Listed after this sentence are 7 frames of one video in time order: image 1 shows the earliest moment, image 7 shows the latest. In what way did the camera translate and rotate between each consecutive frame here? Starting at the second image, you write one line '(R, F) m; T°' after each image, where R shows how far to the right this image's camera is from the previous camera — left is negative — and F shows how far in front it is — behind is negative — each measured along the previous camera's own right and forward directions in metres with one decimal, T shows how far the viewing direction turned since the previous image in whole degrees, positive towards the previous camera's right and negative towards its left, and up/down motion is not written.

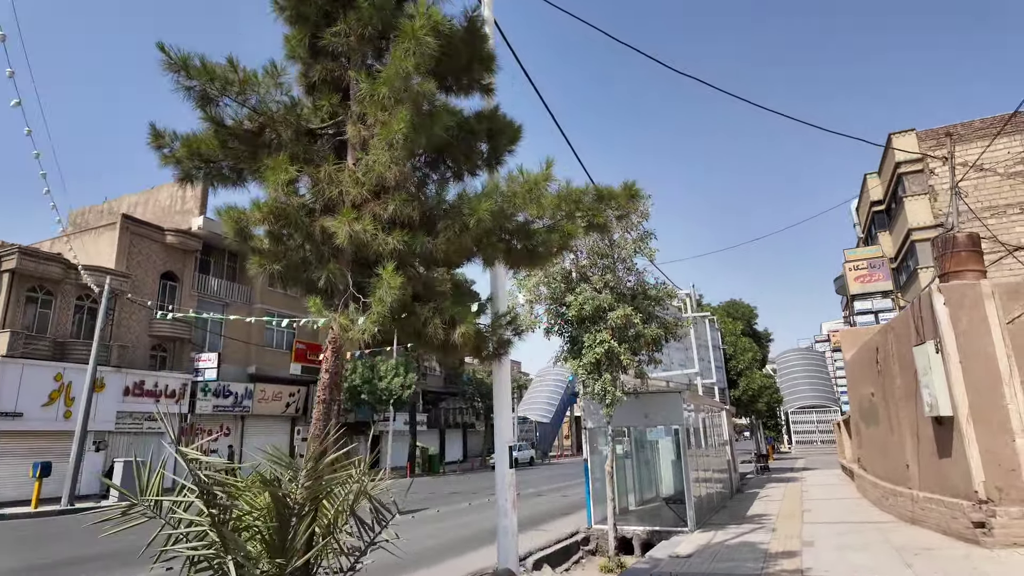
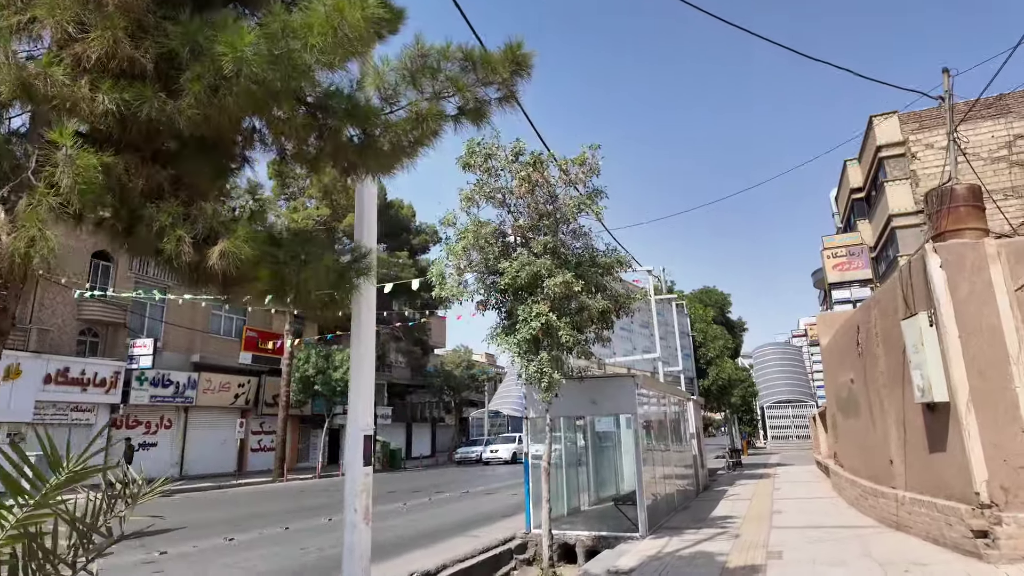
(+0.9, +1.6) m; +2°
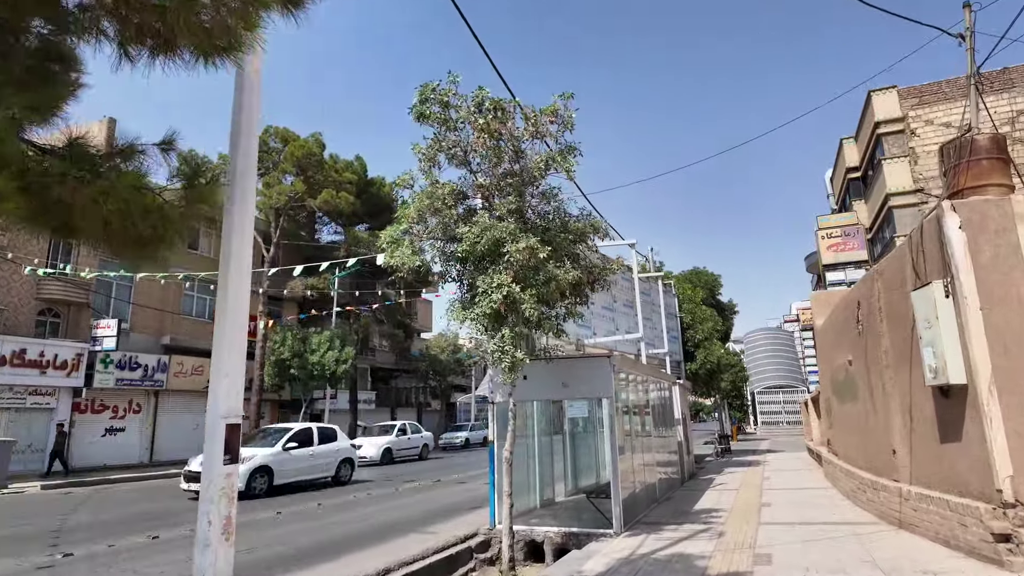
(+0.5, +1.1) m; +1°
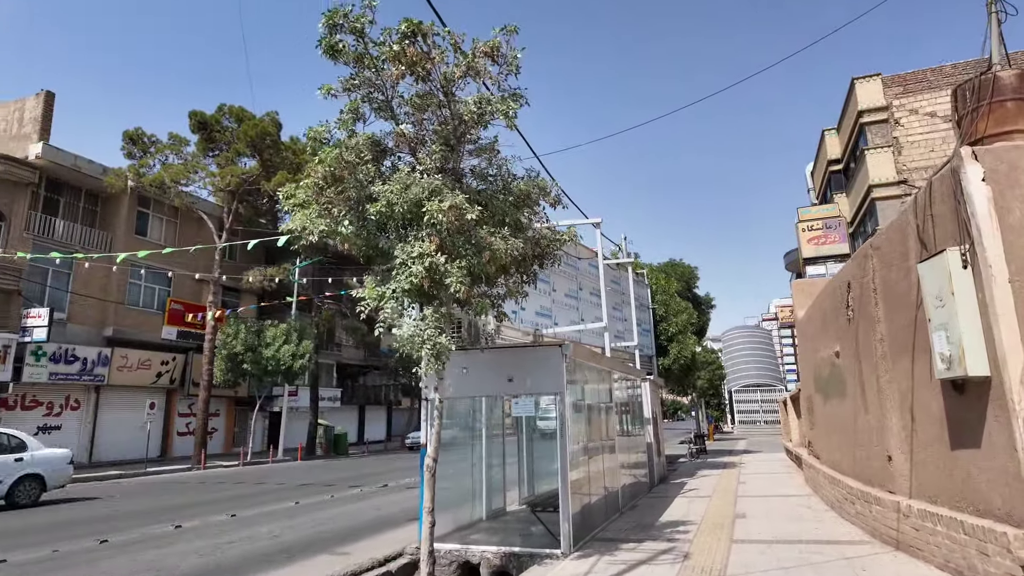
(+0.6, +1.4) m; +2°
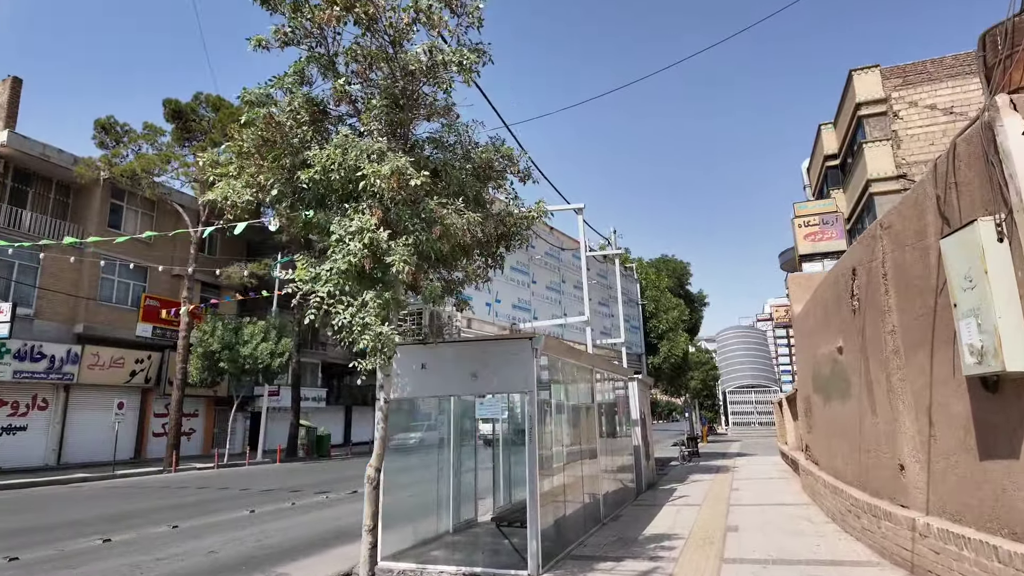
(+0.4, +0.9) m; 0°
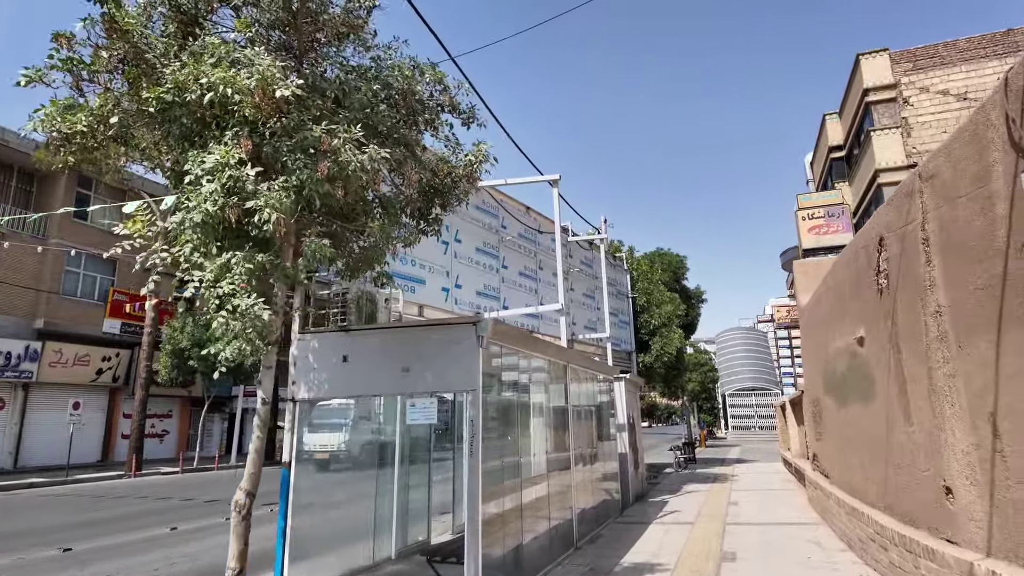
(+0.6, +1.4) m; 0°
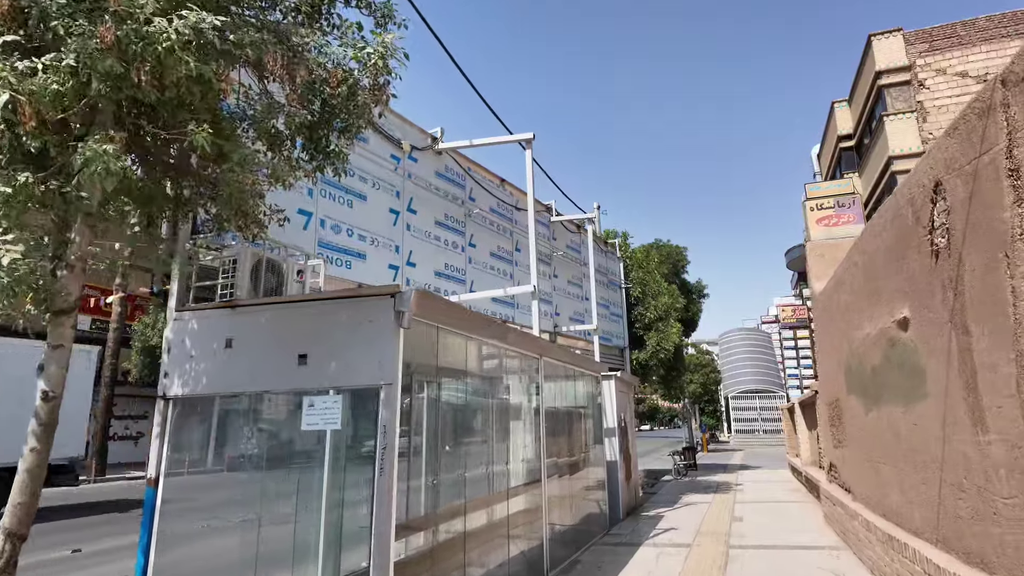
(+0.5, +1.4) m; 0°
